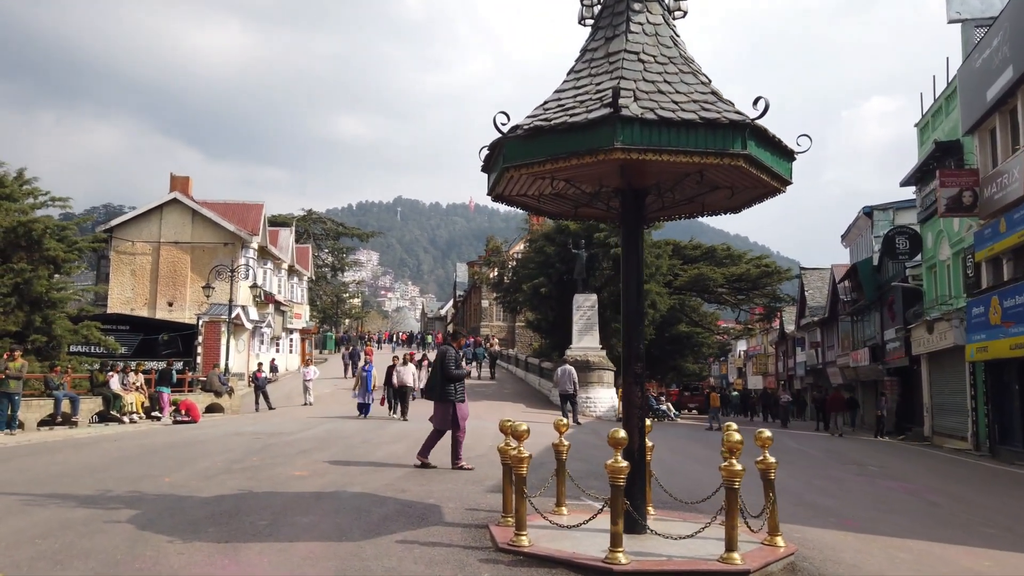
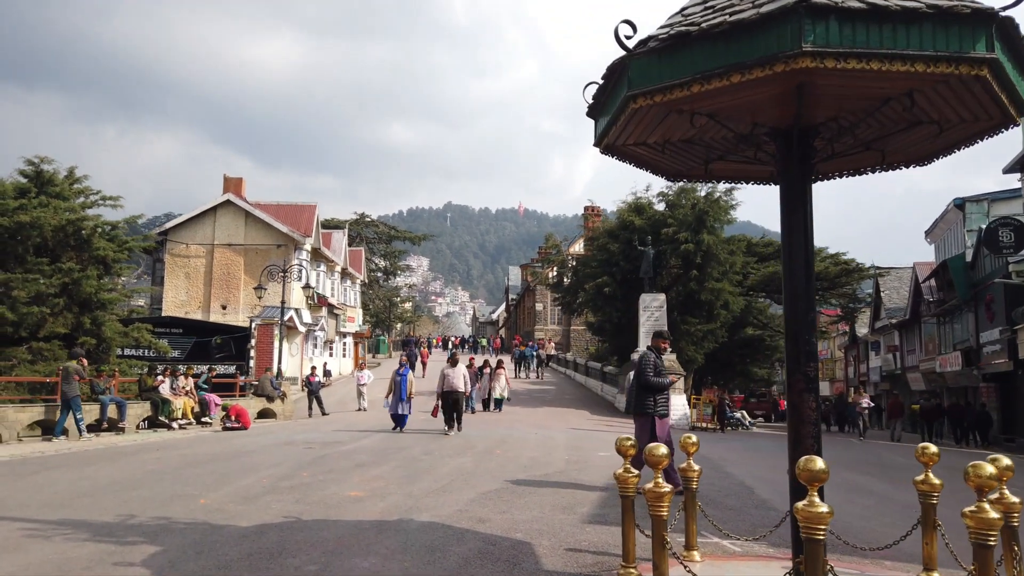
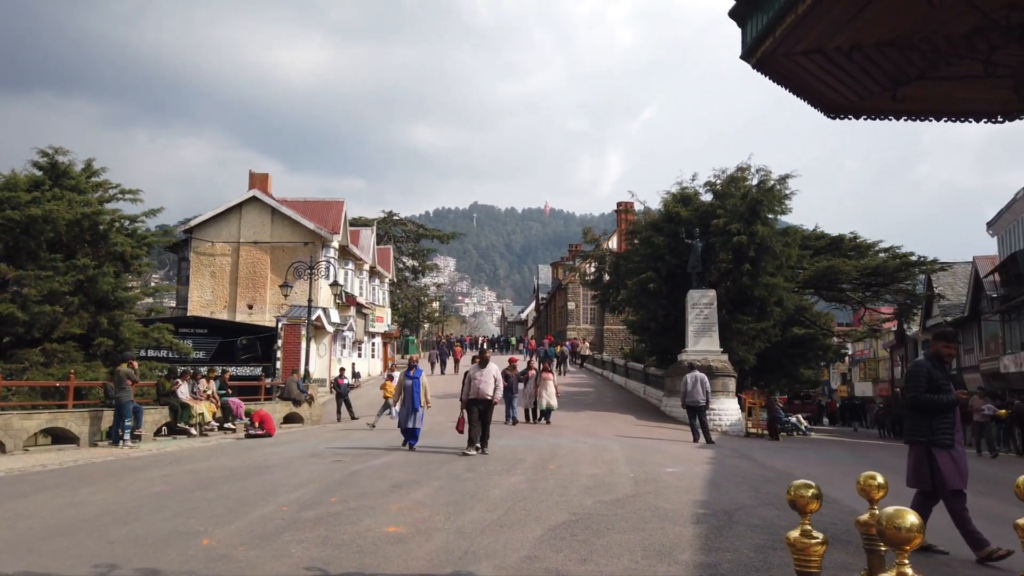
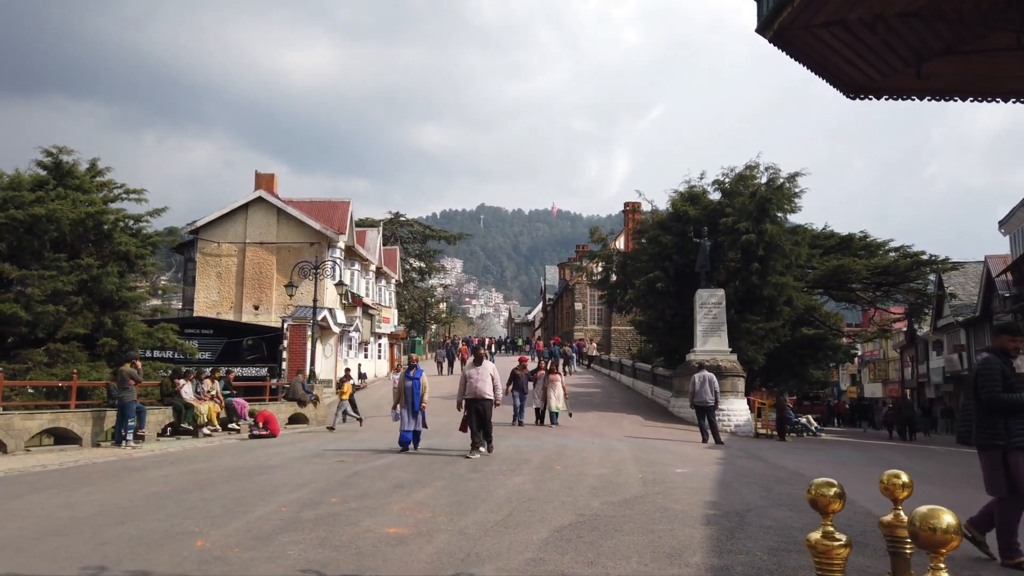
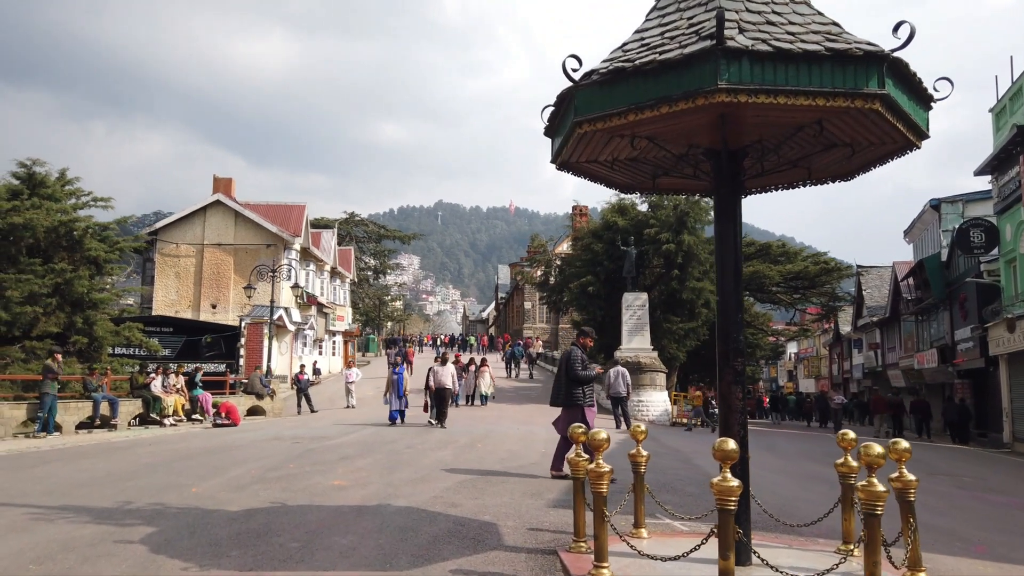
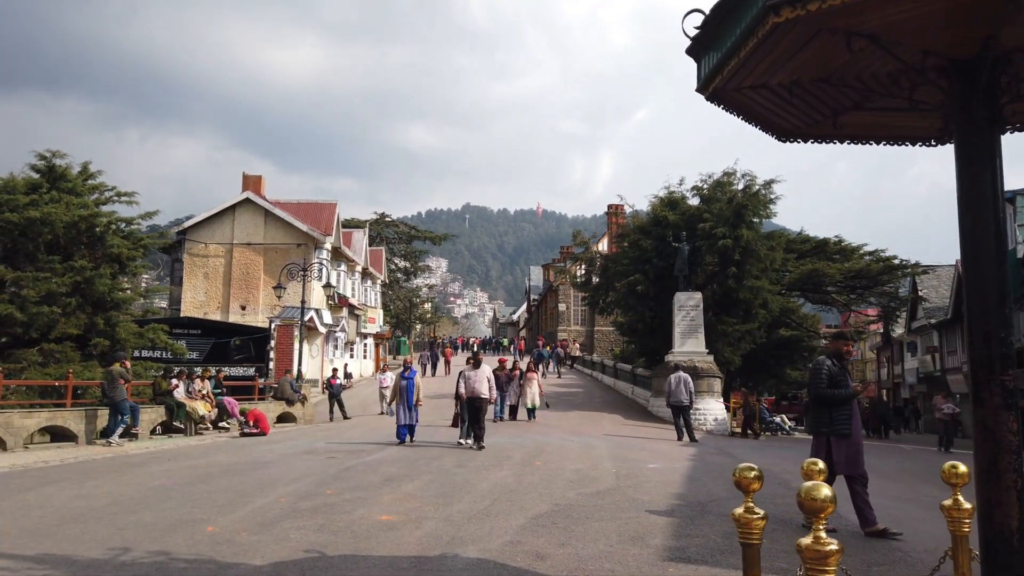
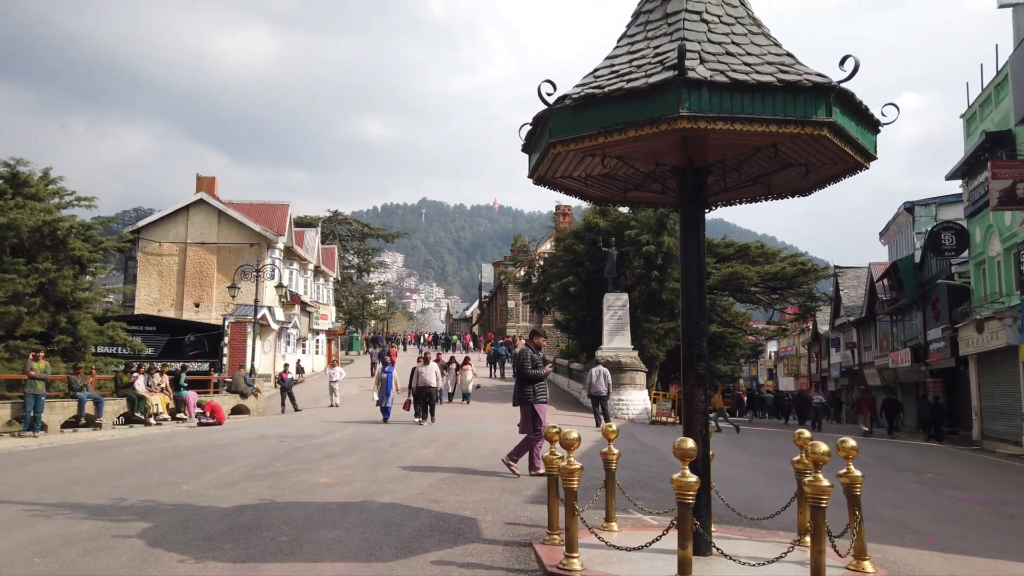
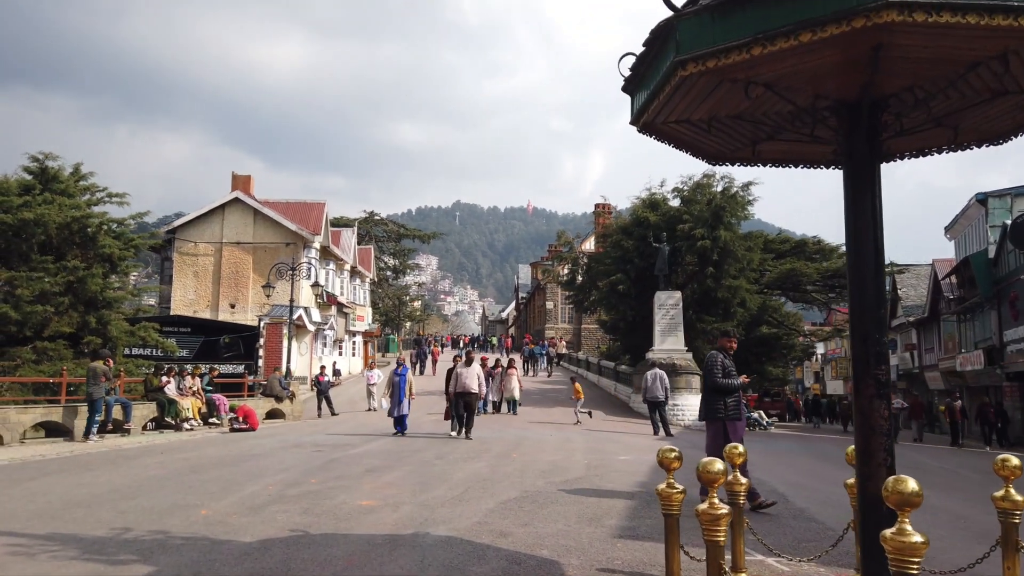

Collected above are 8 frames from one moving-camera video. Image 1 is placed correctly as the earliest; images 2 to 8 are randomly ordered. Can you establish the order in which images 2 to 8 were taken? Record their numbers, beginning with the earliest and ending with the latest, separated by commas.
7, 5, 2, 8, 6, 3, 4
